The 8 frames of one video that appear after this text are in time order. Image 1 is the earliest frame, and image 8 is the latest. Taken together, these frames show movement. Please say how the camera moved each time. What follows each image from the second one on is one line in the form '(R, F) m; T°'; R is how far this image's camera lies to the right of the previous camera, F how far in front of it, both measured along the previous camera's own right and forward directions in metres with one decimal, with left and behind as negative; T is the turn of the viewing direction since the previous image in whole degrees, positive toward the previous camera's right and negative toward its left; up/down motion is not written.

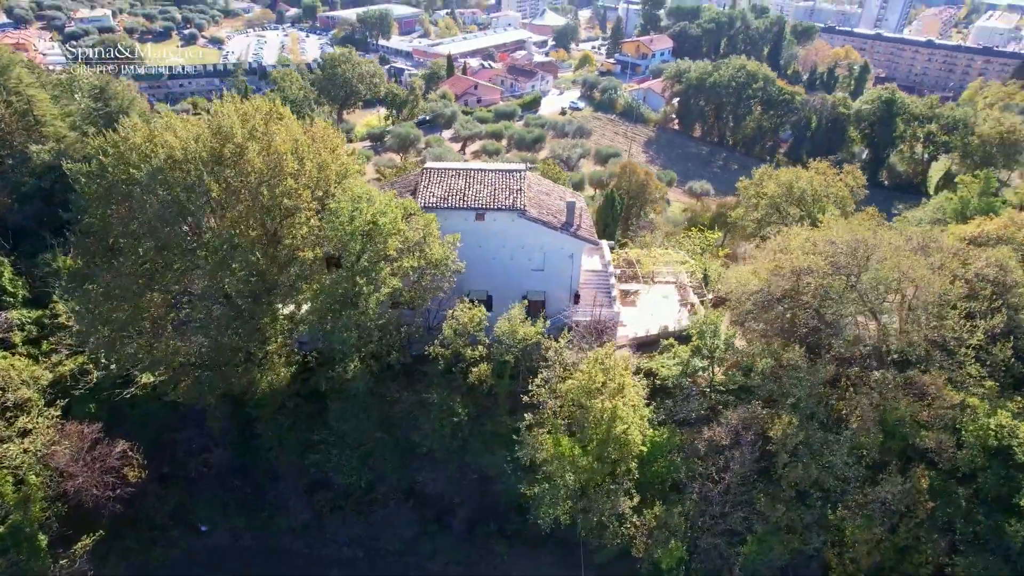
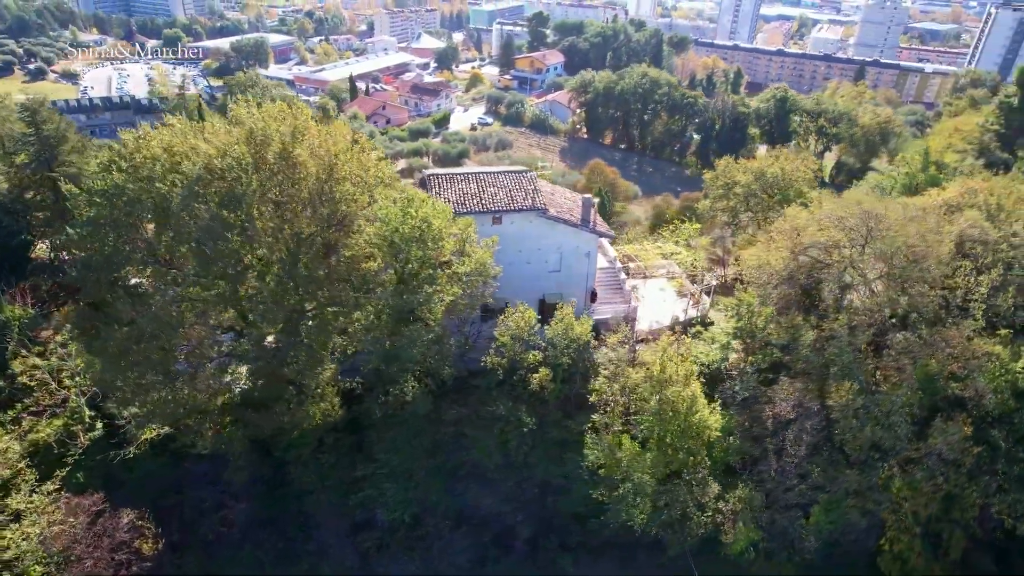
(-5.7, +1.6) m; +10°
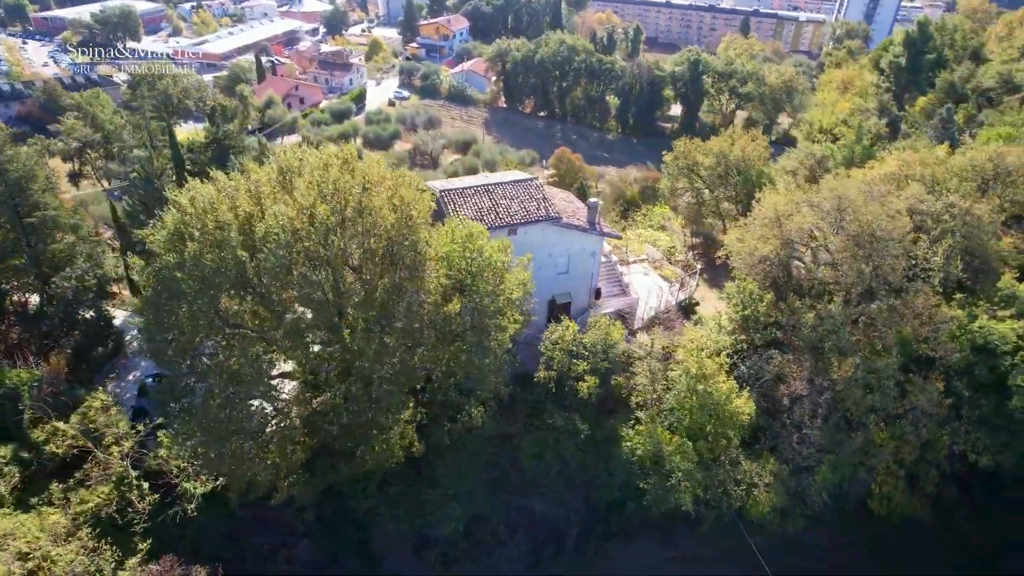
(-5.0, -0.5) m; +8°
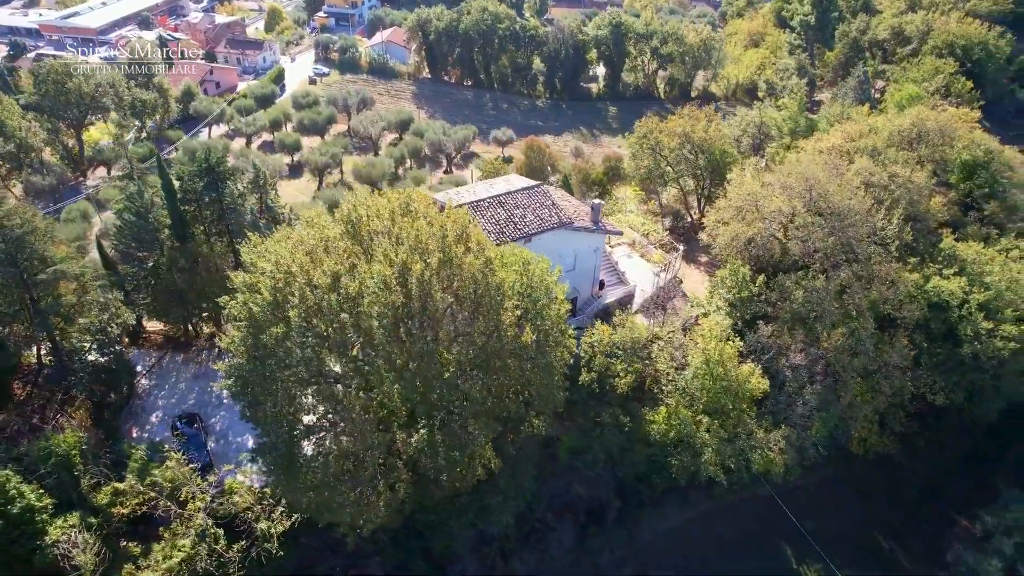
(-4.8, -1.1) m; +8°
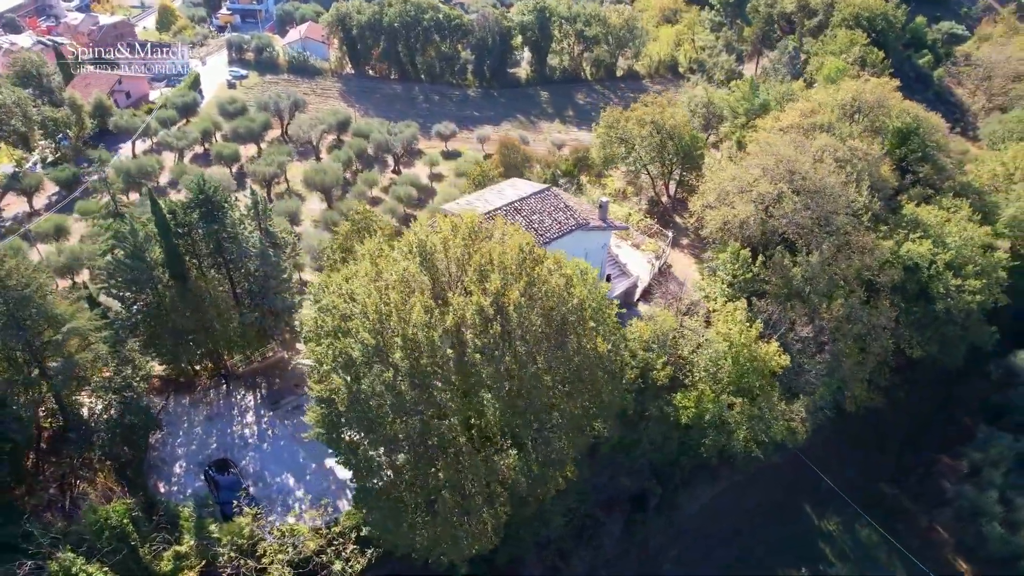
(-4.9, +0.2) m; +7°
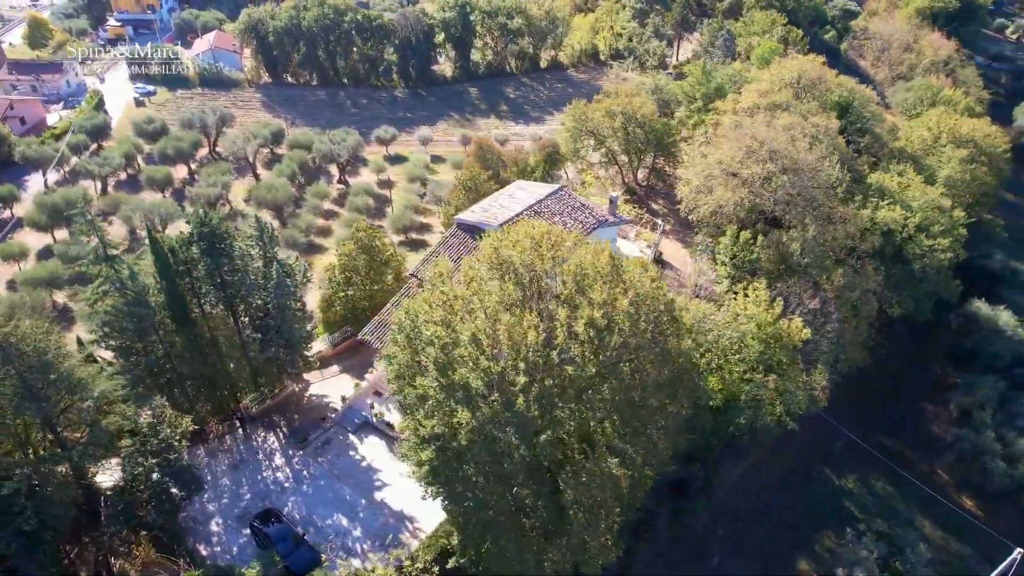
(-5.1, +0.9) m; +8°
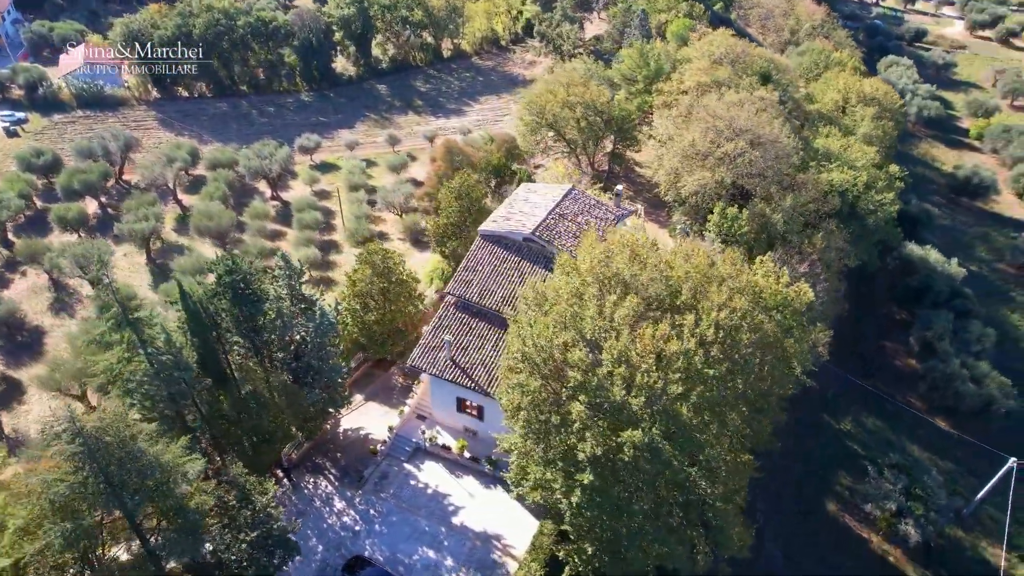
(-6.3, +0.5) m; +9°
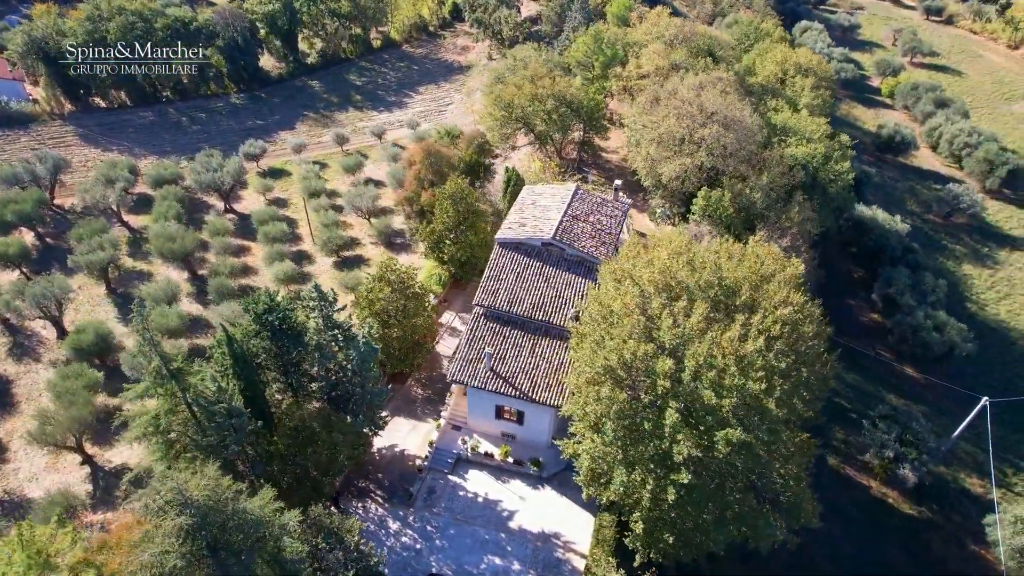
(-4.3, -0.3) m; +6°
